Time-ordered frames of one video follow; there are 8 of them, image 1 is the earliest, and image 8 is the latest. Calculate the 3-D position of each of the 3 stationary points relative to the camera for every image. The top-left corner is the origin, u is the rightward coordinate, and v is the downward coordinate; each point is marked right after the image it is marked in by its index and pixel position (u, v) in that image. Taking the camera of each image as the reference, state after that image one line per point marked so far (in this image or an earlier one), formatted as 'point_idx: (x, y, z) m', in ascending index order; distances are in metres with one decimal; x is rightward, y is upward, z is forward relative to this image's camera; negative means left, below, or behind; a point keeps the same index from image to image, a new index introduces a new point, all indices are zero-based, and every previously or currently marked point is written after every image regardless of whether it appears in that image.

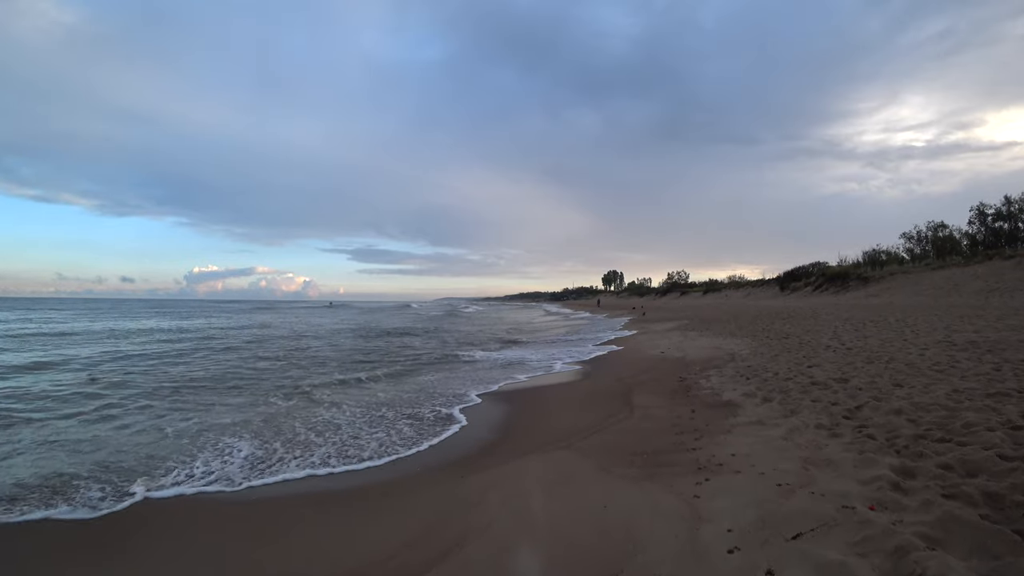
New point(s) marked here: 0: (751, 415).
0: (+2.6, -1.4, +4.8) m
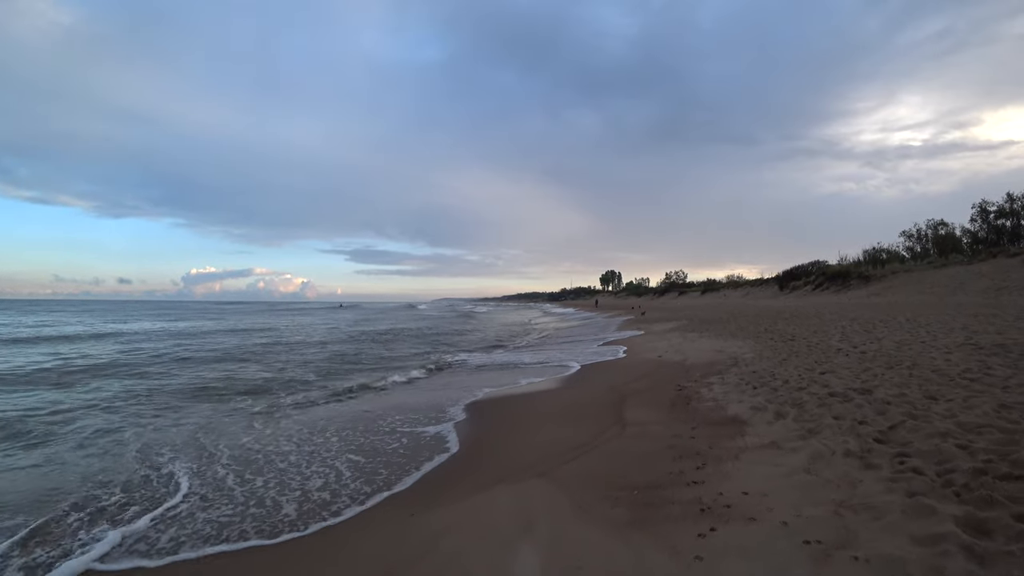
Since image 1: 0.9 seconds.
0: (+2.3, -1.4, +4.1) m
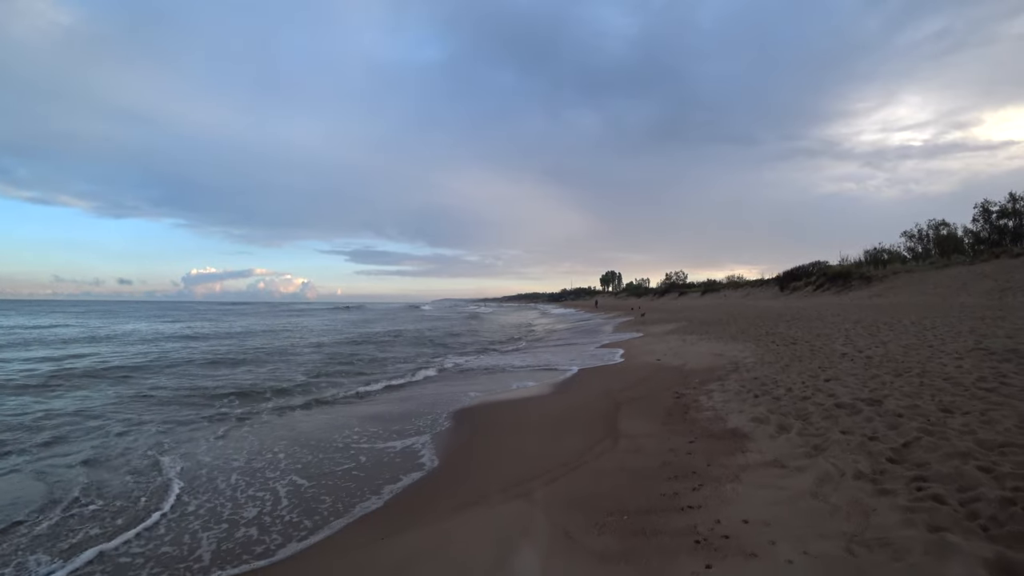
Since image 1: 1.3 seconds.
0: (+2.2, -1.4, +3.8) m
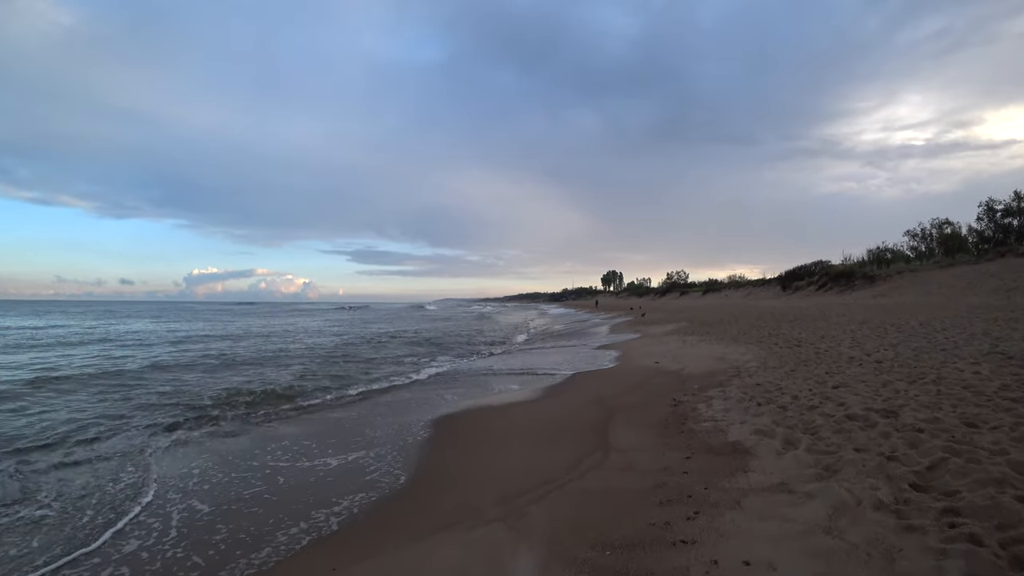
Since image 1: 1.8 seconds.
0: (+2.0, -1.4, +3.4) m
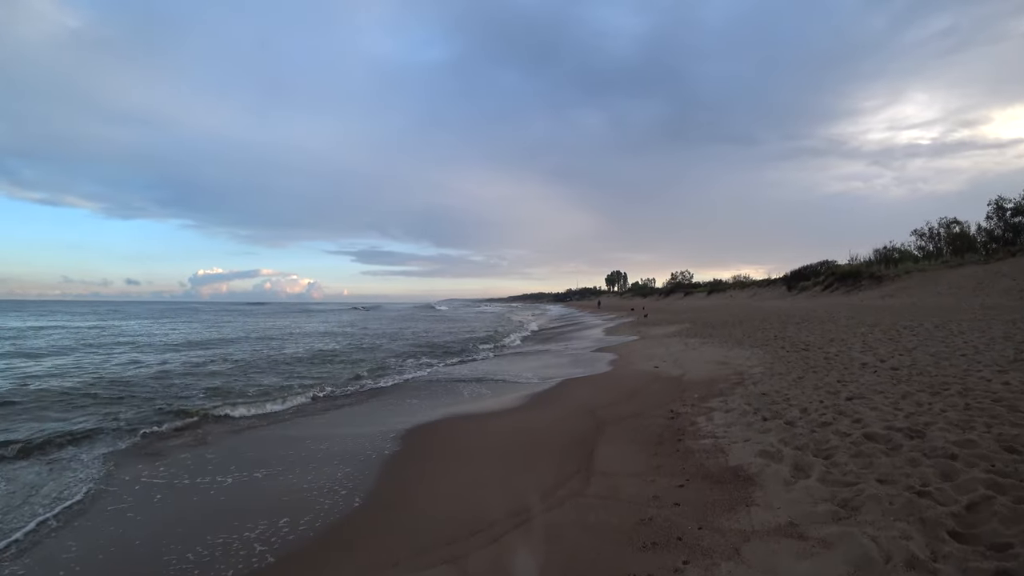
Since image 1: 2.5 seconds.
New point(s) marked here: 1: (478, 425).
0: (+1.7, -1.4, +2.9) m
1: (-0.5, -2.0, +6.4) m
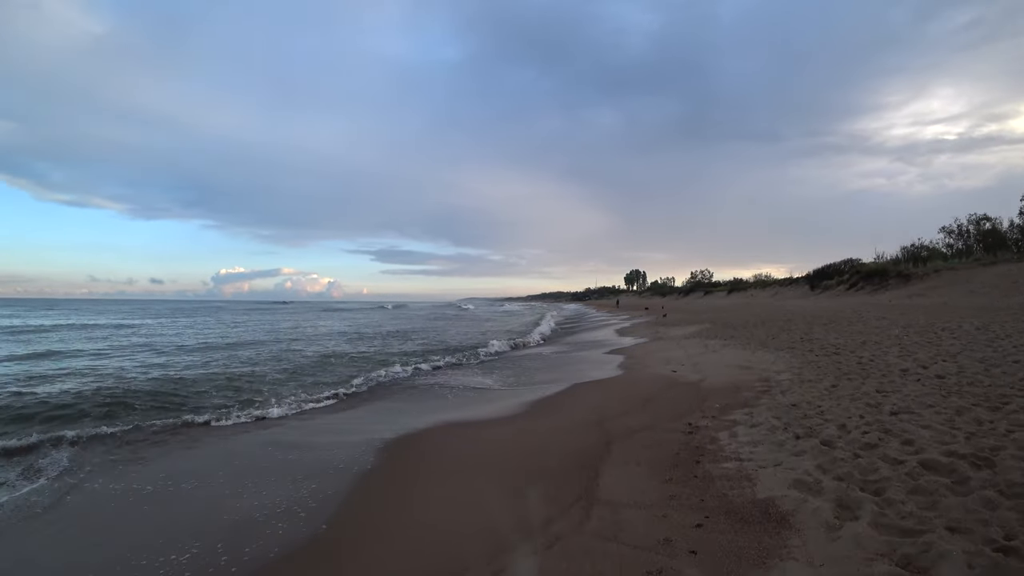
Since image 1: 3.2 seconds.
0: (+1.6, -1.4, +2.3) m
1: (-0.5, -2.0, +6.0) m
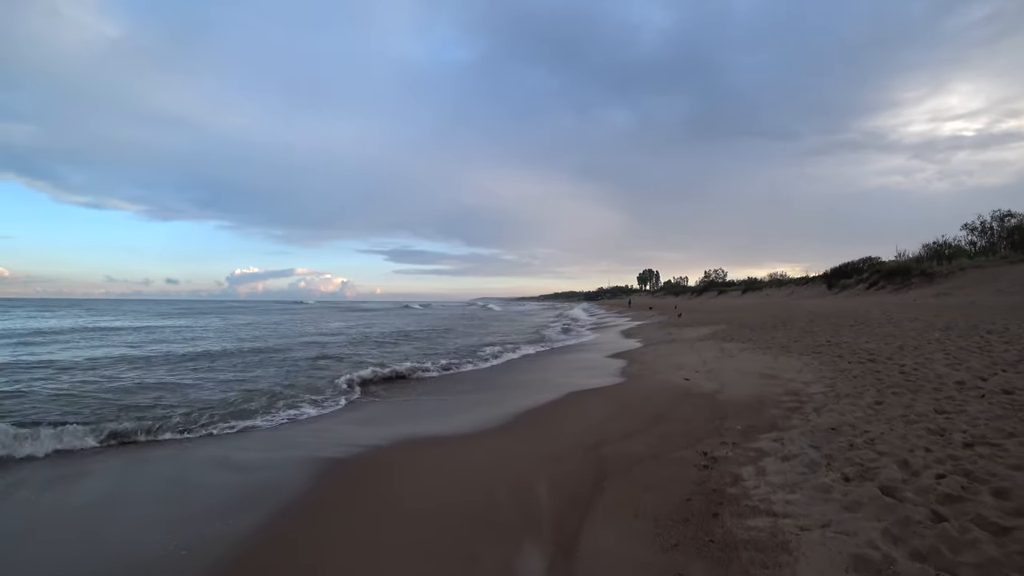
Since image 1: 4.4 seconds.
0: (+1.3, -1.4, +1.3) m
1: (-0.7, -2.0, +5.0) m
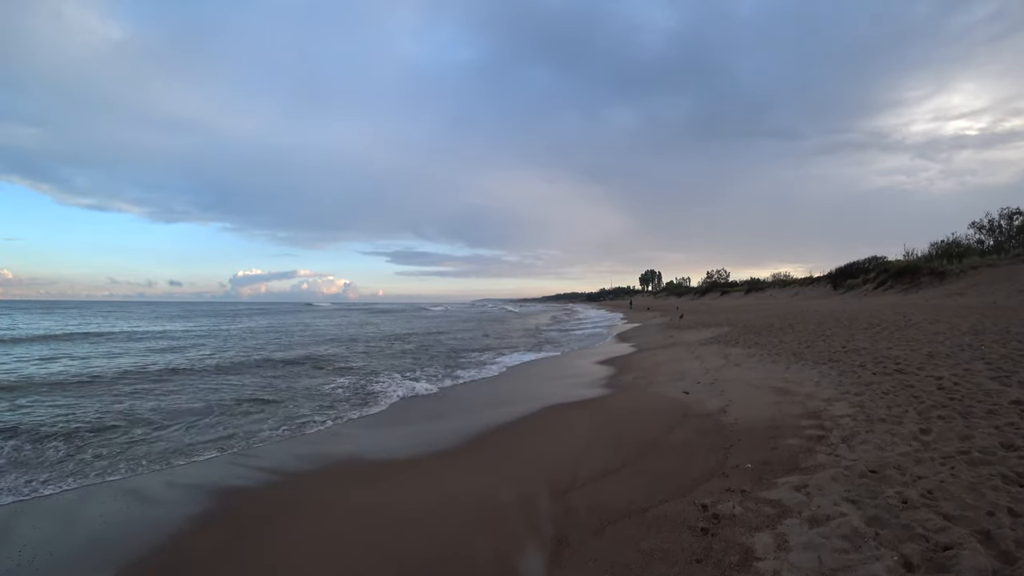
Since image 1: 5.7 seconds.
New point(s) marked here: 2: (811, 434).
0: (+0.8, -1.4, +0.2) m
1: (-1.2, -2.0, +4.0) m
2: (+3.0, -1.5, +4.5) m
